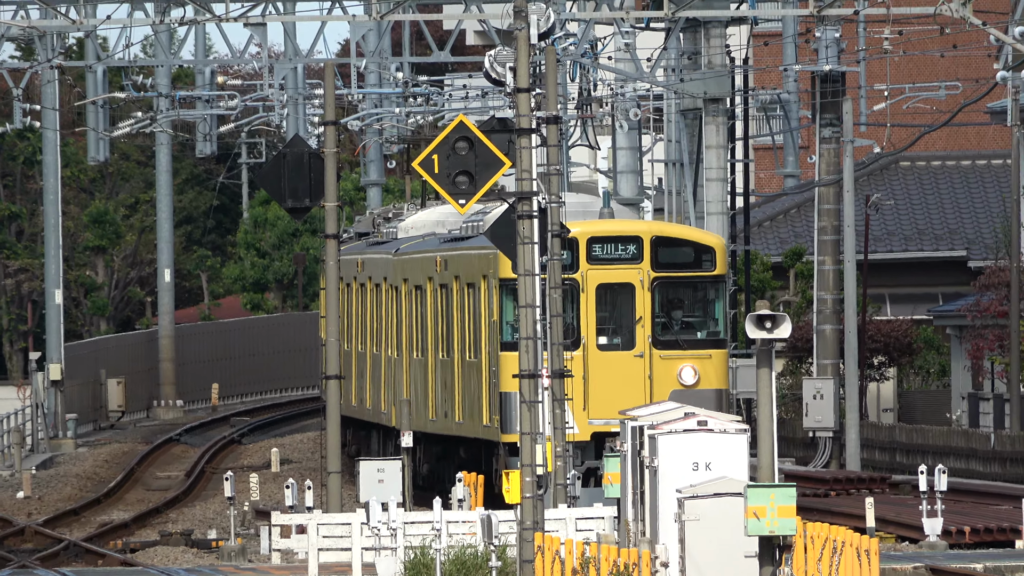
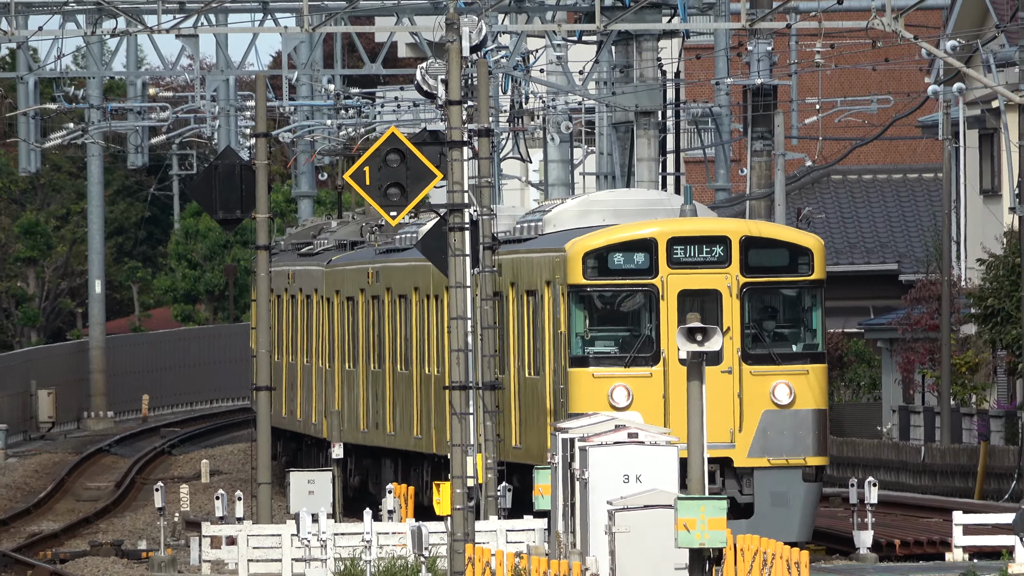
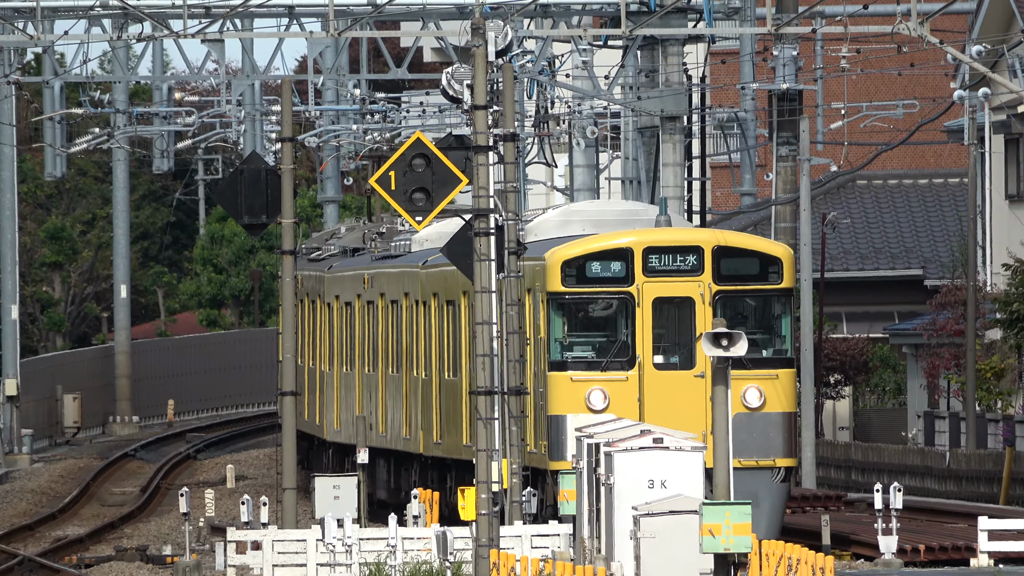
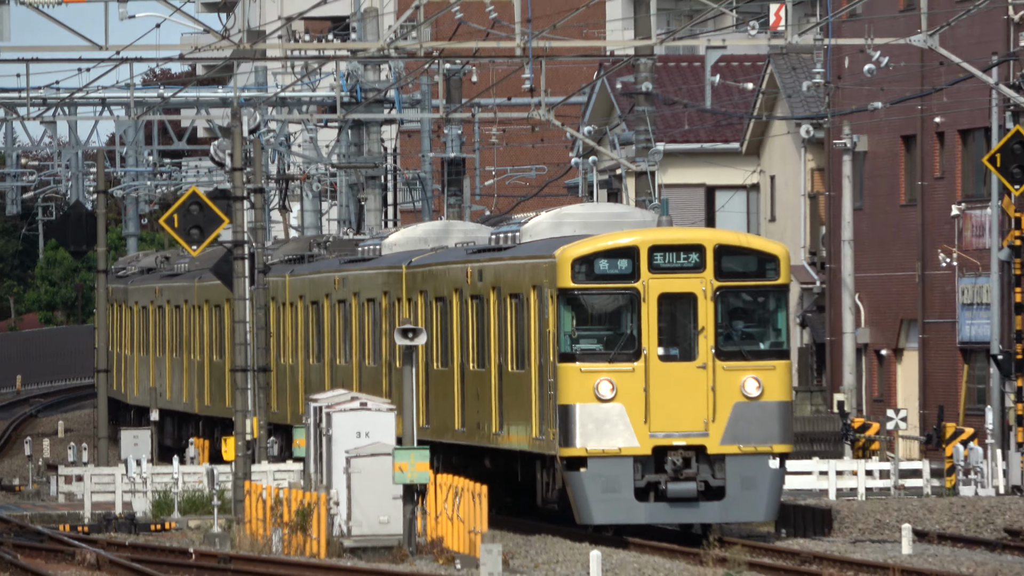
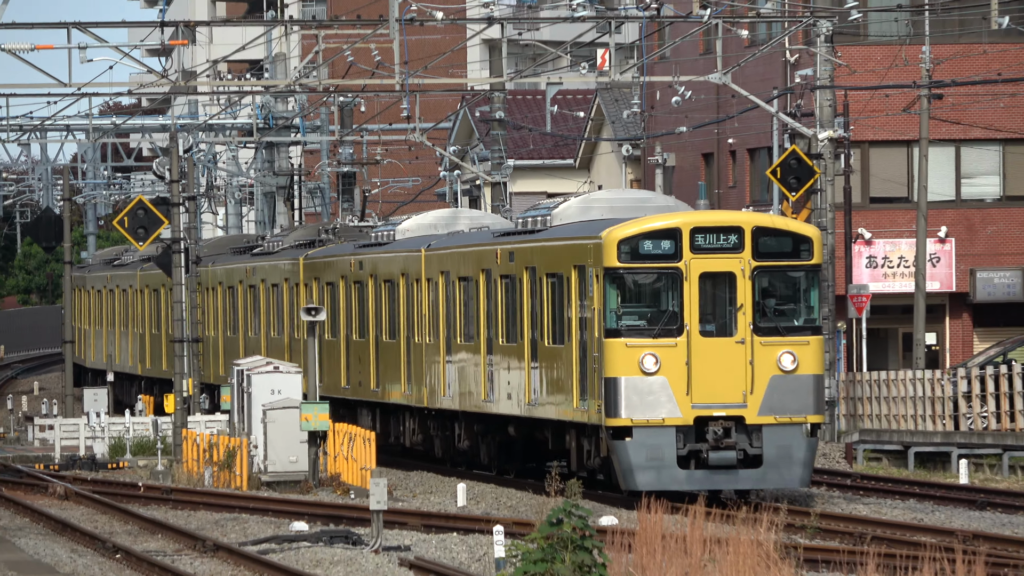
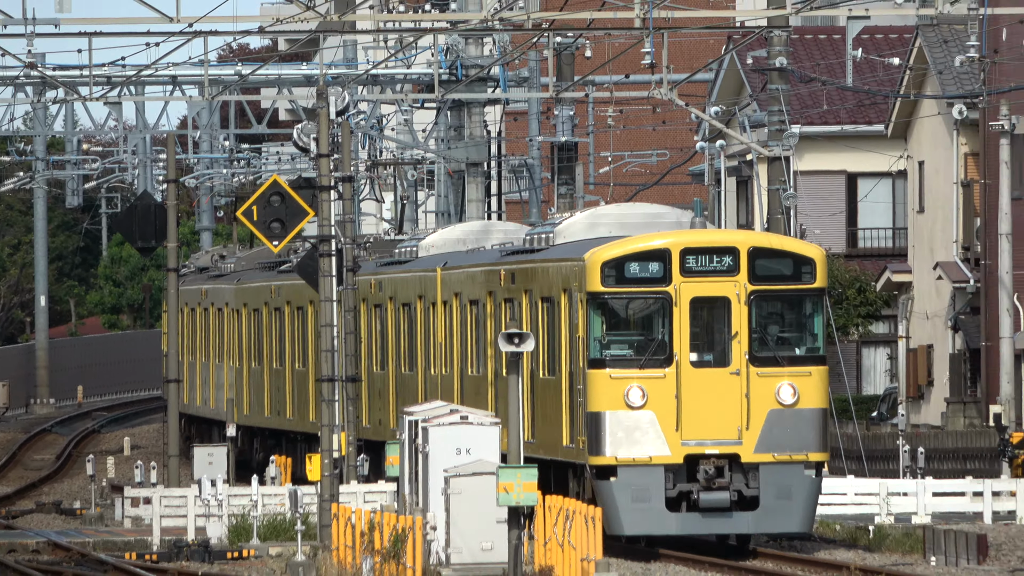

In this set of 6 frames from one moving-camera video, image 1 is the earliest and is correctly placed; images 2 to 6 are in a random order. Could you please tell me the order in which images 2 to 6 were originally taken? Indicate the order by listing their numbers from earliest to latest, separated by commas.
3, 2, 6, 4, 5
